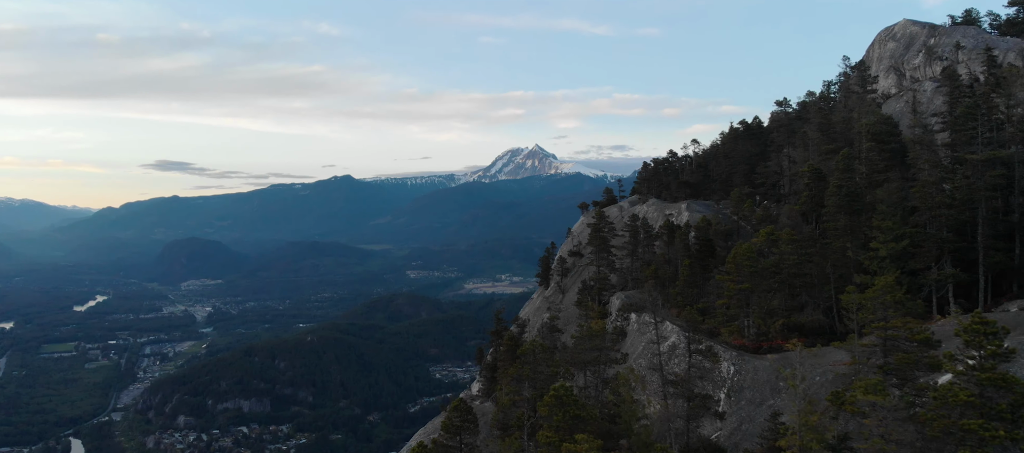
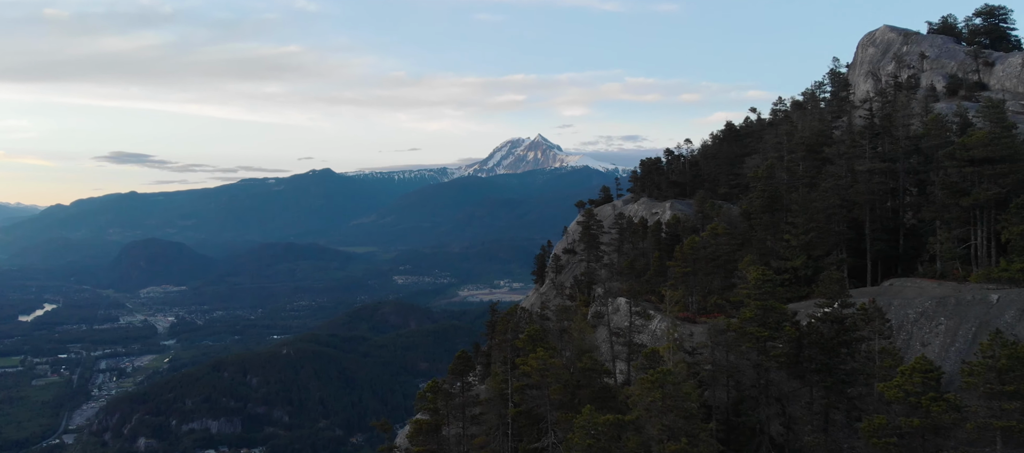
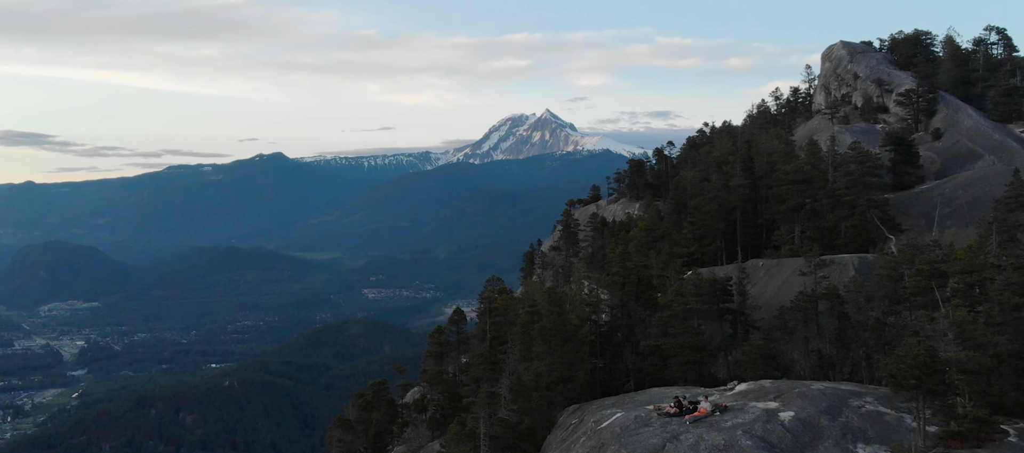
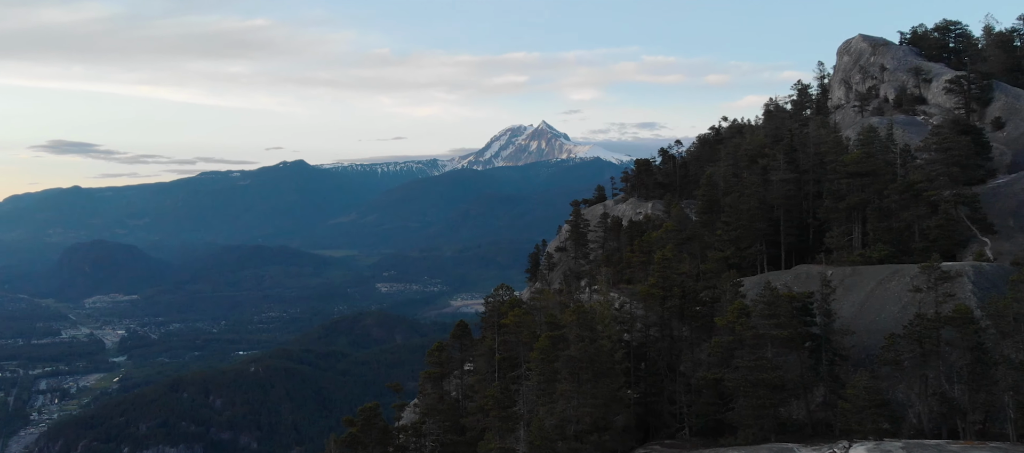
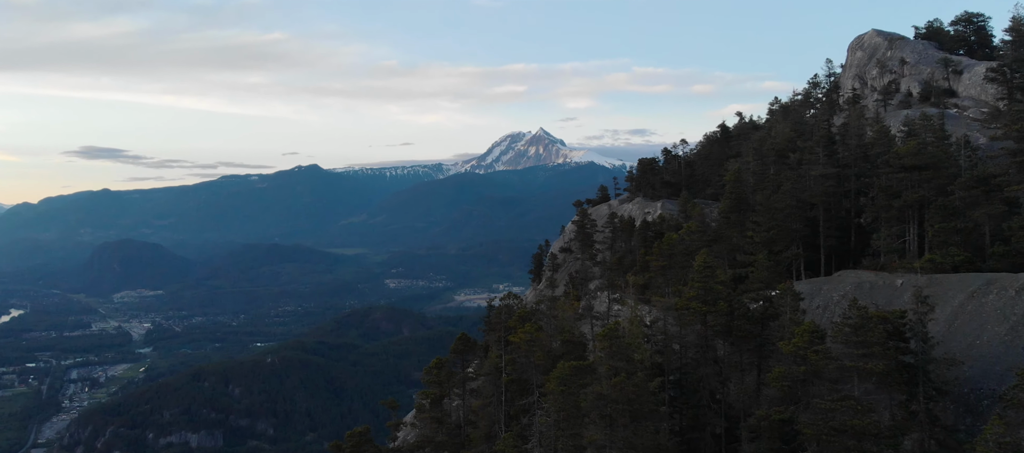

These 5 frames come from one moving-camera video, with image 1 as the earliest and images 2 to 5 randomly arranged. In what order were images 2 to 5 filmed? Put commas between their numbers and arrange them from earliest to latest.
2, 5, 4, 3
